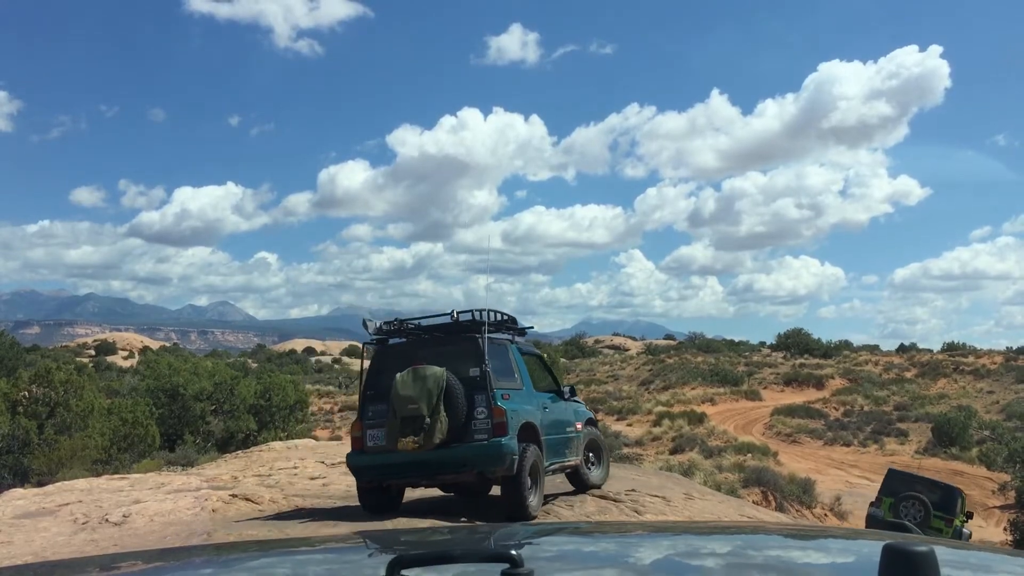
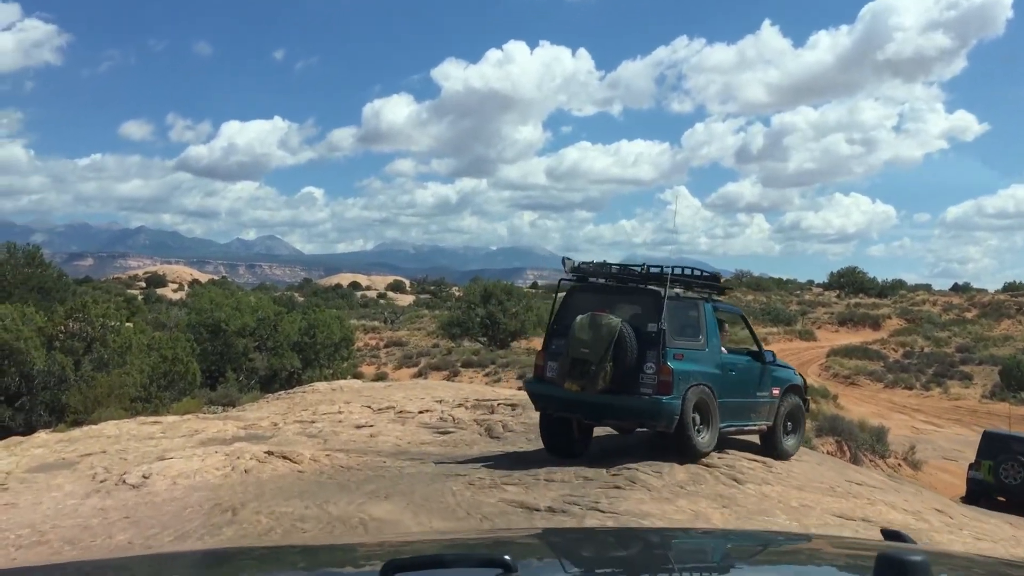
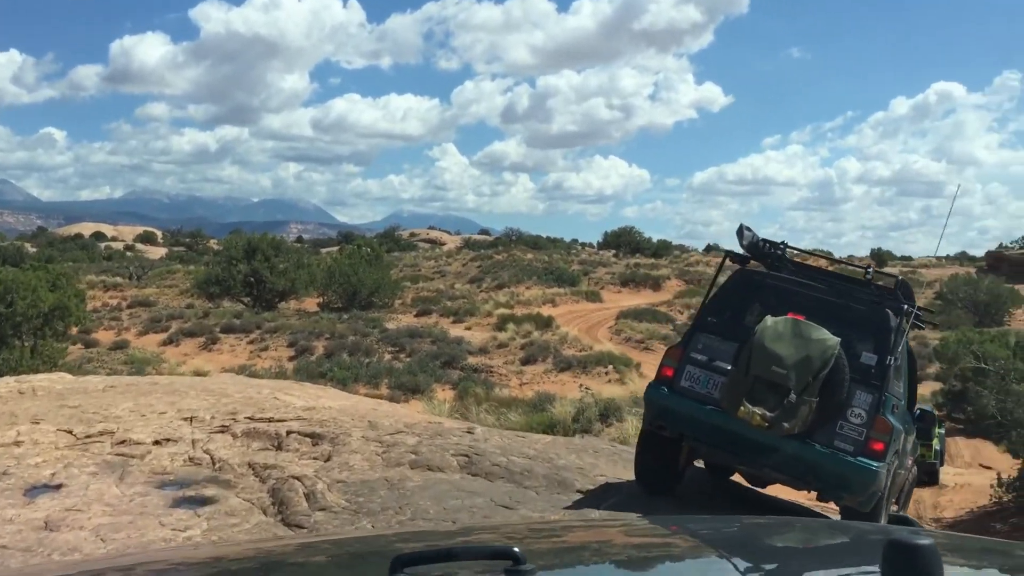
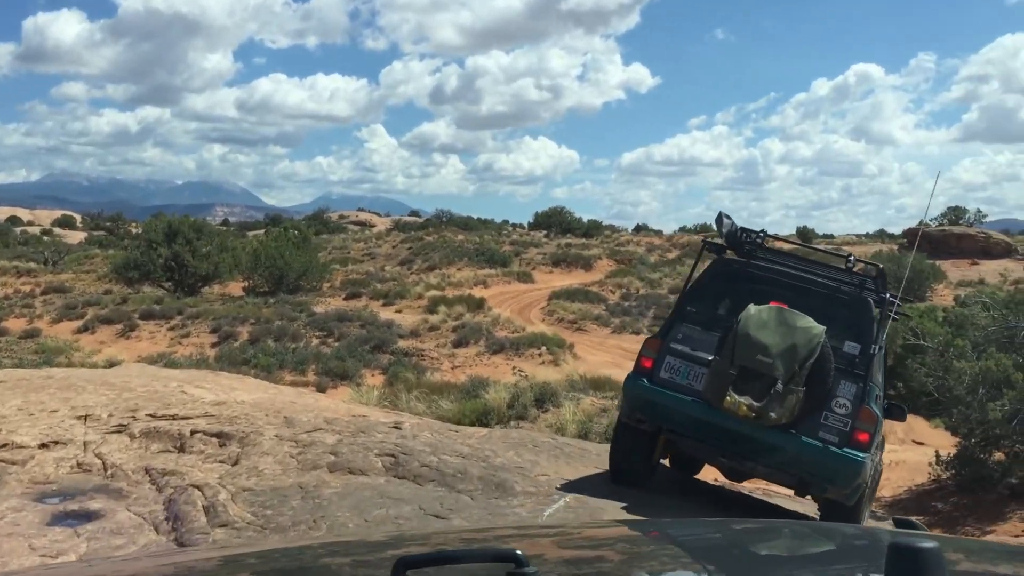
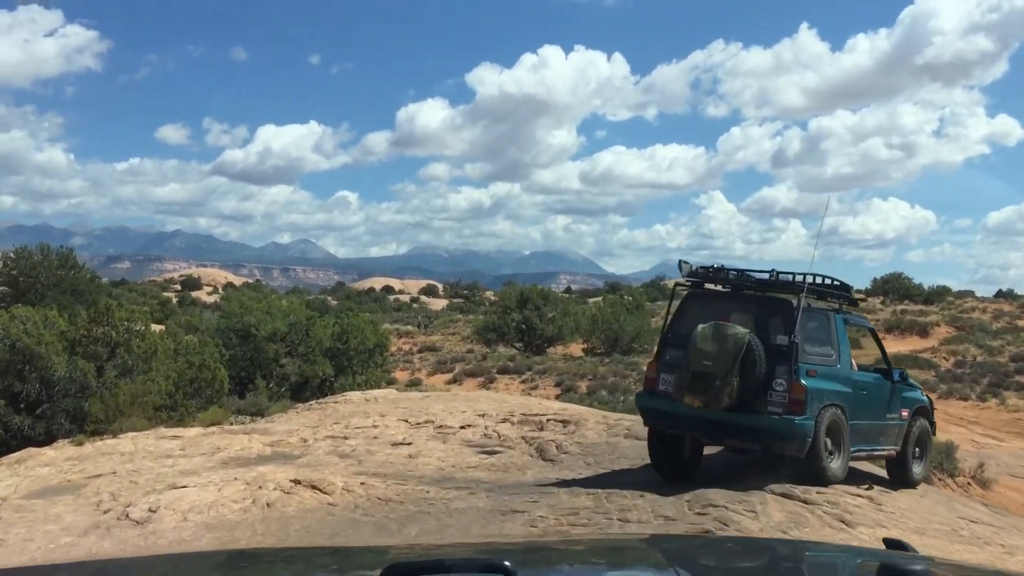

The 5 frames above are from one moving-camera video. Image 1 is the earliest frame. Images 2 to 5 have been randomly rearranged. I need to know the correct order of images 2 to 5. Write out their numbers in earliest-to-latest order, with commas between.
2, 5, 3, 4
